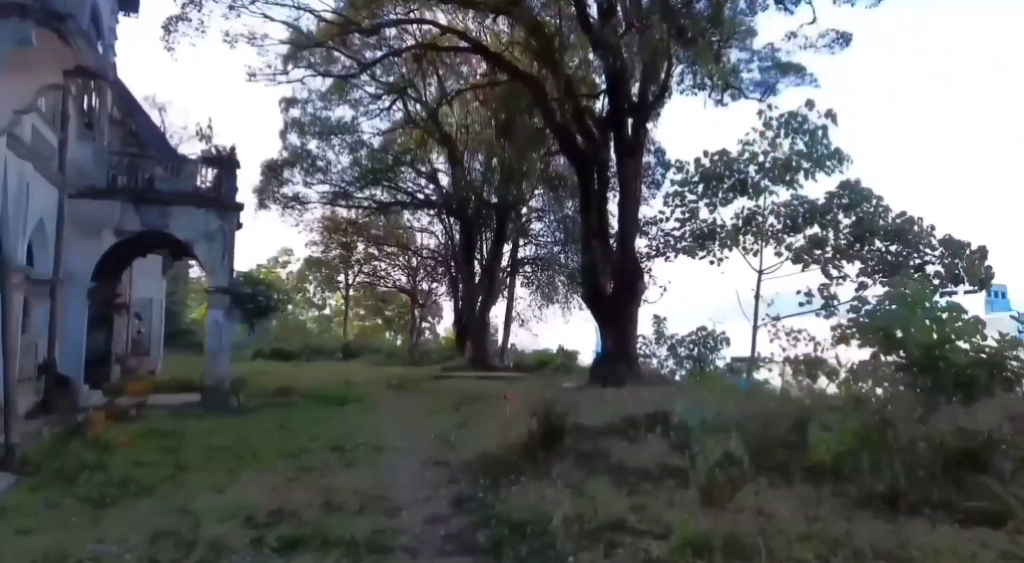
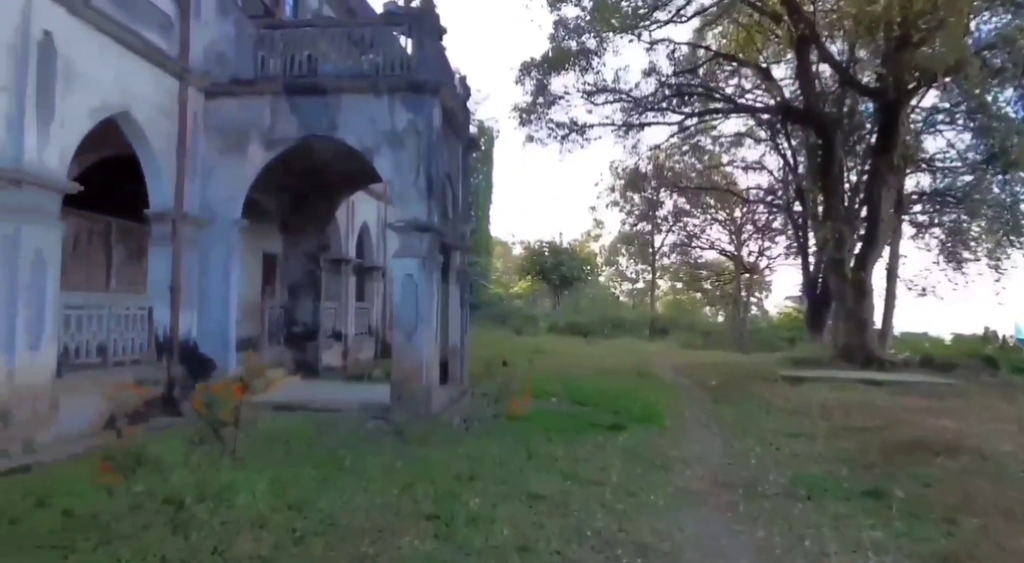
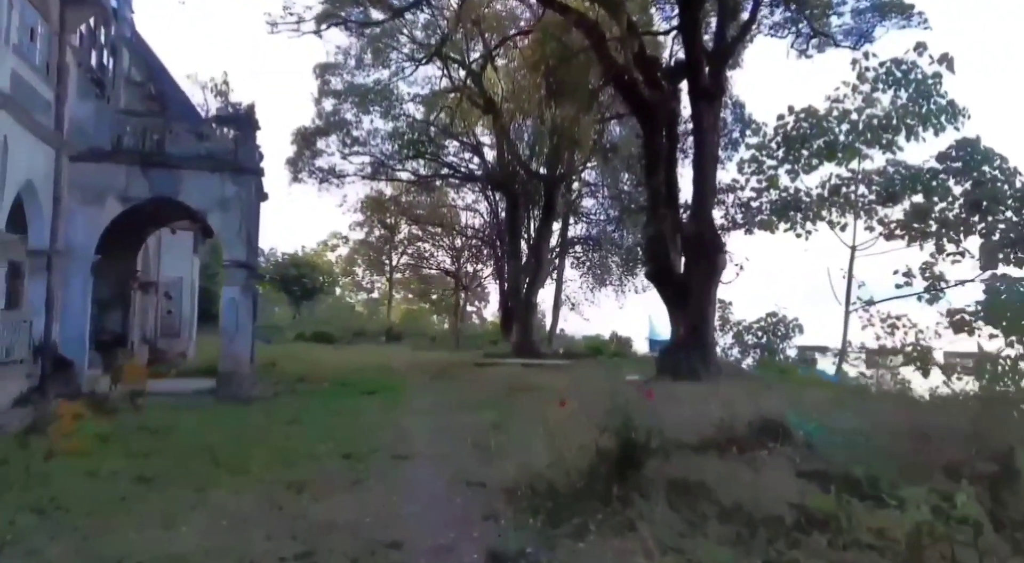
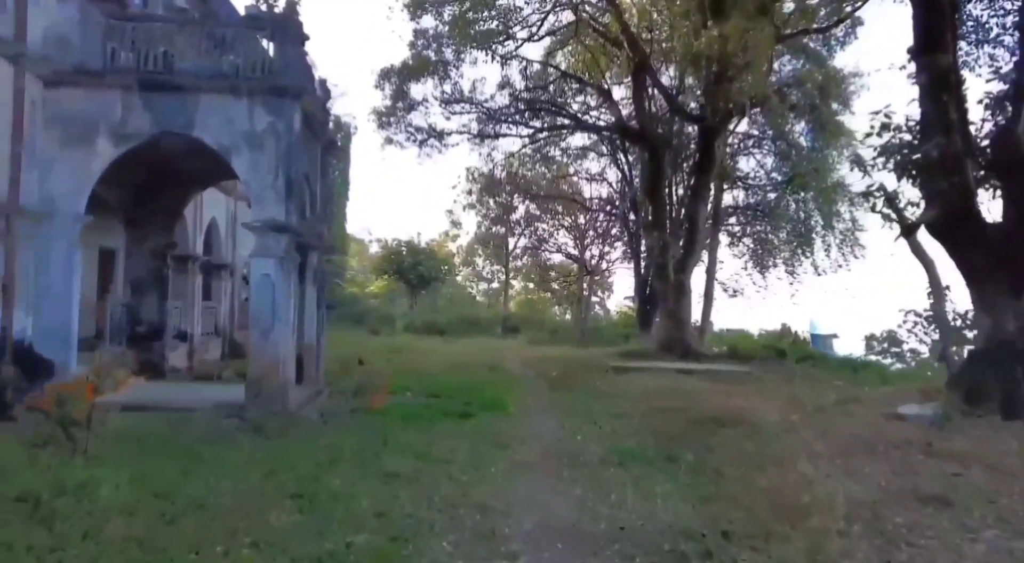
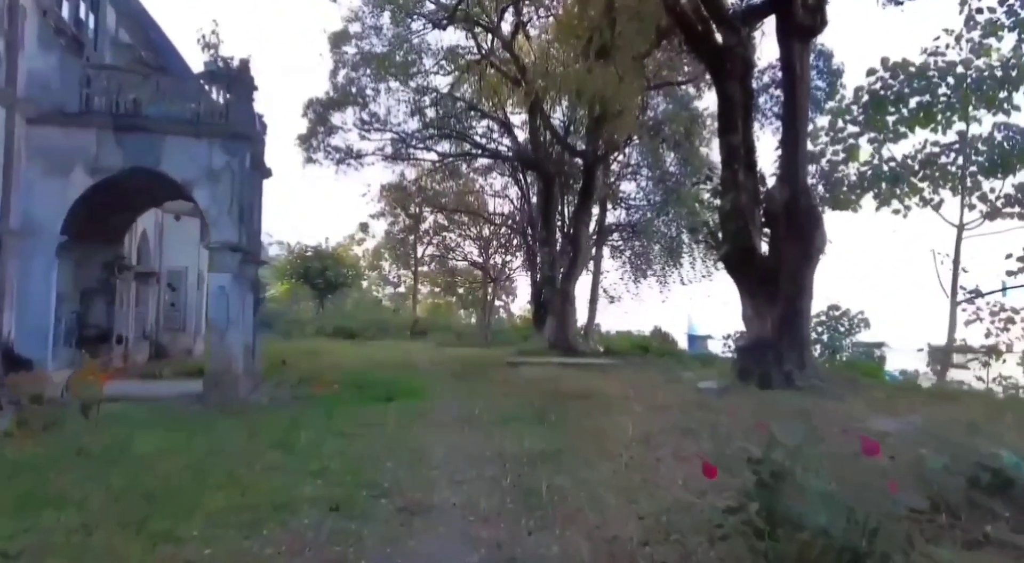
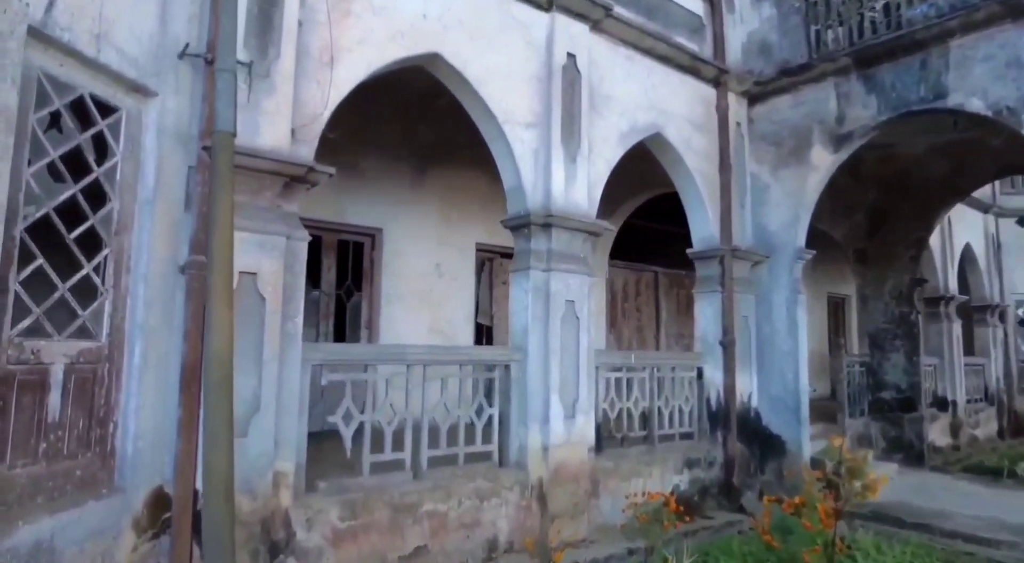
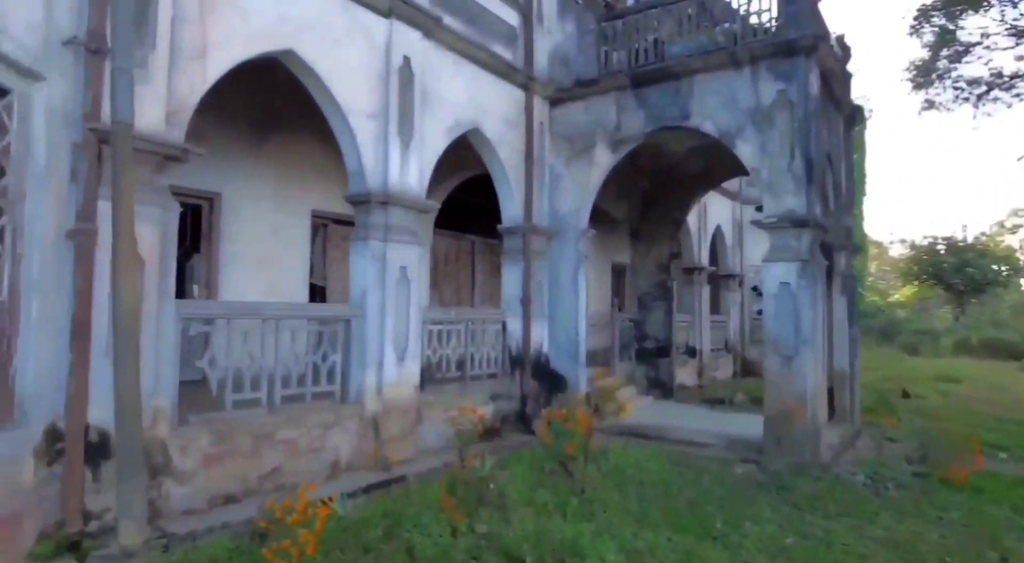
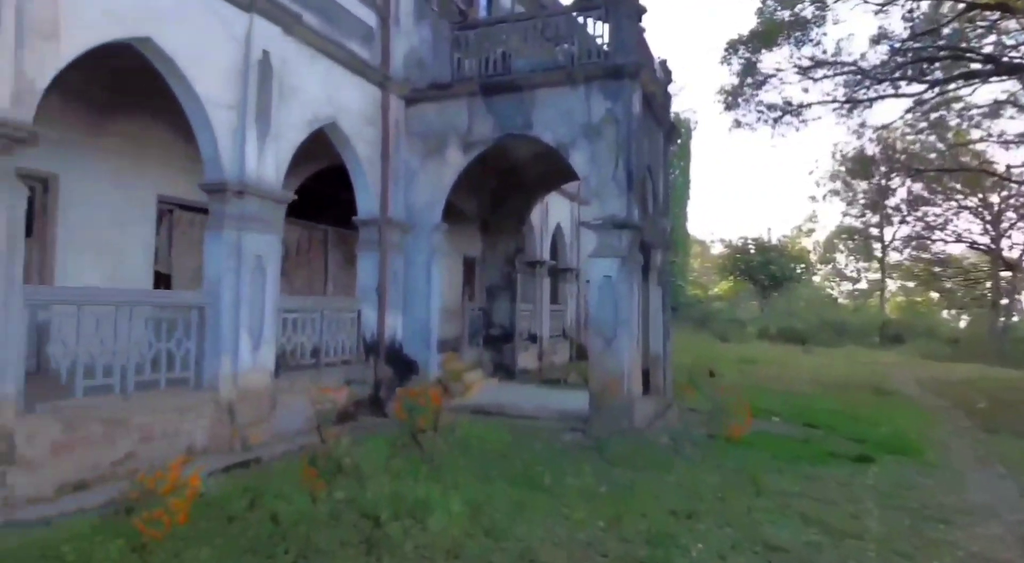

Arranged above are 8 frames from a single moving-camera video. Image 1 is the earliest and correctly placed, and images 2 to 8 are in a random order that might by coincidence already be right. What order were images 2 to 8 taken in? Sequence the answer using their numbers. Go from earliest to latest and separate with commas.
3, 5, 4, 2, 8, 7, 6
